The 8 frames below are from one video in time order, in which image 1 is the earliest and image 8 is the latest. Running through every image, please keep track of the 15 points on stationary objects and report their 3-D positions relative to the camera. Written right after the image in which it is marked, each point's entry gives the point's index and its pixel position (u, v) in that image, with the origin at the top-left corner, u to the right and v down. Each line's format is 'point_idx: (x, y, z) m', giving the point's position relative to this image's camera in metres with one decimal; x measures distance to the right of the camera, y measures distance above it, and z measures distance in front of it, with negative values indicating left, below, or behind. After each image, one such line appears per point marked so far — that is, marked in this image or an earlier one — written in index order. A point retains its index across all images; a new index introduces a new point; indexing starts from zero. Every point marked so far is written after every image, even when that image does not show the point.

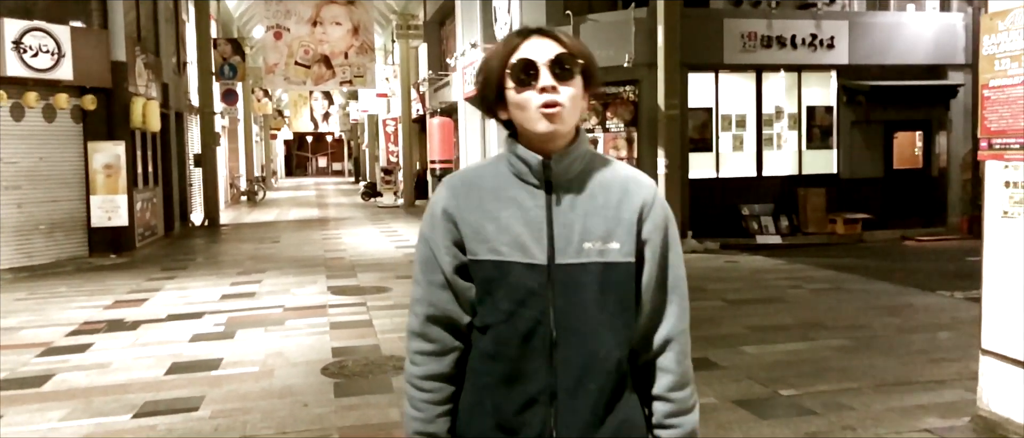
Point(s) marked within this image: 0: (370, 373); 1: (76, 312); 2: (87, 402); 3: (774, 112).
0: (-1.0, -1.1, +6.1) m
1: (-4.9, -1.0, +9.4) m
2: (-2.9, -1.3, +5.7) m
3: (+4.6, +1.9, +14.5) m
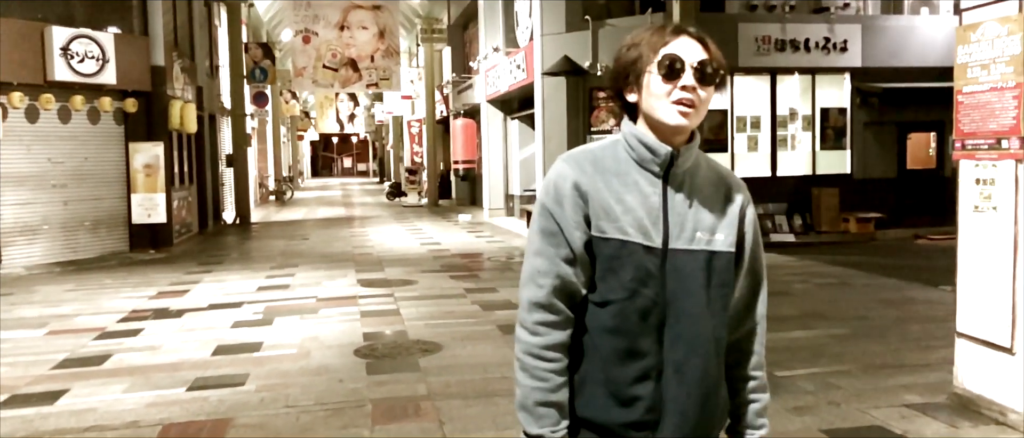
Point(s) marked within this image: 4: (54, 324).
0: (-0.9, -1.1, +6.6) m
1: (-4.7, -1.0, +10.1) m
2: (-2.8, -1.2, +6.3) m
3: (+5.0, +1.9, +14.9) m
4: (-4.8, -1.1, +8.7) m
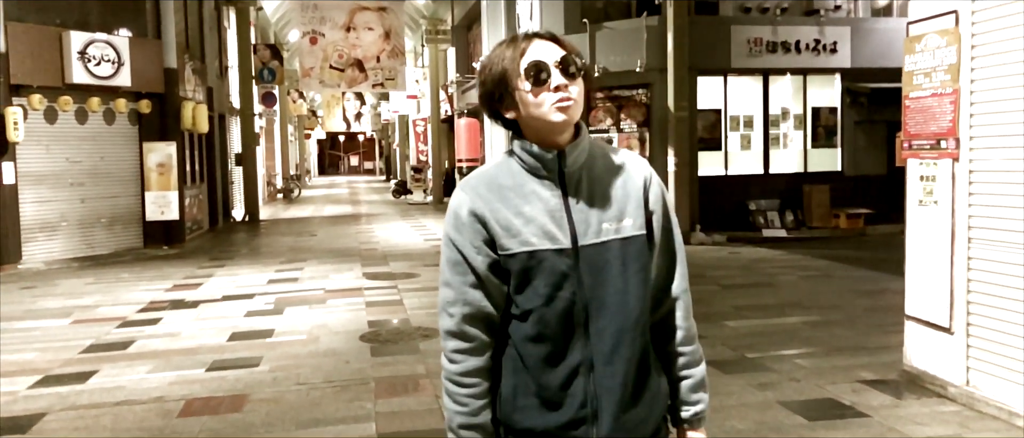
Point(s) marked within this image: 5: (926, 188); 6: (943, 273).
0: (-1.0, -1.0, +7.2) m
1: (-4.7, -0.9, +10.6) m
2: (-2.8, -1.2, +6.8) m
3: (+5.0, +2.0, +15.4) m
4: (-4.9, -1.1, +9.3) m
5: (+2.7, +0.2, +5.3) m
6: (+2.7, -0.3, +5.2) m
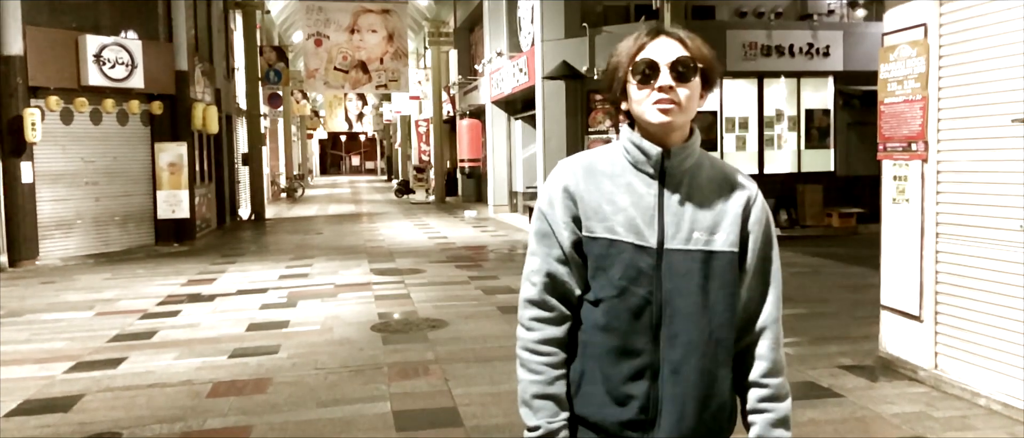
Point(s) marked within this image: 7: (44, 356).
0: (-0.9, -1.0, +7.6) m
1: (-4.7, -0.9, +11.1) m
2: (-2.8, -1.1, +7.3) m
3: (+5.0, +2.0, +15.8) m
4: (-4.8, -1.0, +9.7) m
5: (+2.7, +0.2, +5.7) m
6: (+2.7, -0.3, +5.6) m
7: (-4.1, -1.2, +7.2) m
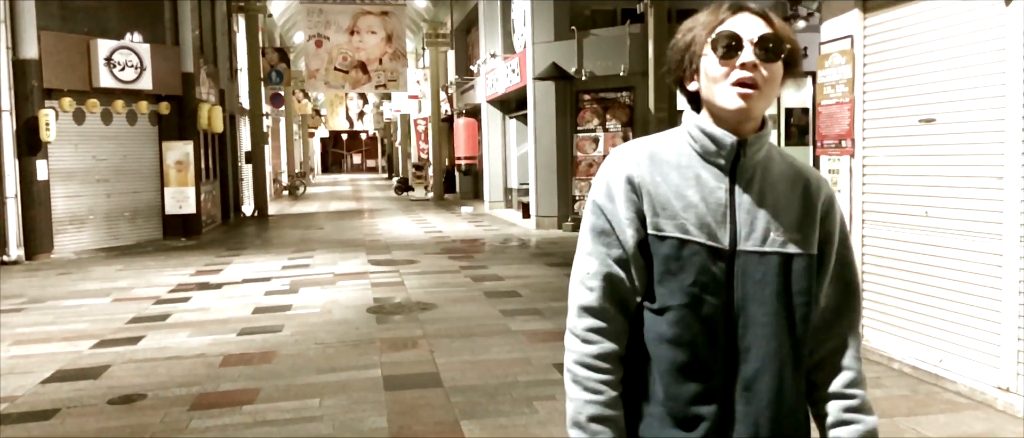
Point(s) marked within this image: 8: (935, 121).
0: (-1.1, -0.9, +8.3) m
1: (-4.9, -0.8, +11.8) m
2: (-3.0, -1.1, +8.0) m
3: (+4.9, +2.1, +16.5) m
4: (-5.0, -0.9, +10.4) m
5: (+2.5, +0.3, +6.5) m
6: (+2.5, -0.2, +6.4) m
7: (-4.2, -1.1, +7.9) m
8: (+2.8, +0.6, +5.4) m
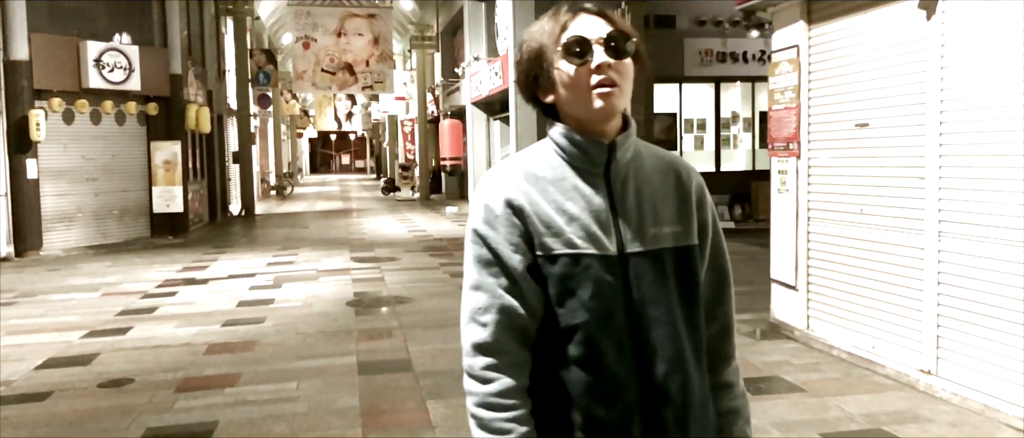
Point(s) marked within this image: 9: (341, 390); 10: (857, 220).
0: (-1.4, -0.9, +8.7) m
1: (-5.2, -0.8, +12.2) m
2: (-3.3, -1.0, +8.4) m
3: (+4.5, +2.1, +17.0) m
4: (-5.3, -0.9, +10.8) m
5: (+2.2, +0.3, +6.9) m
6: (+2.3, -0.2, +6.8) m
7: (-4.5, -1.1, +8.3) m
8: (+2.5, +0.7, +5.8) m
9: (-1.1, -1.1, +5.5) m
10: (+2.5, 0.0, +6.0) m
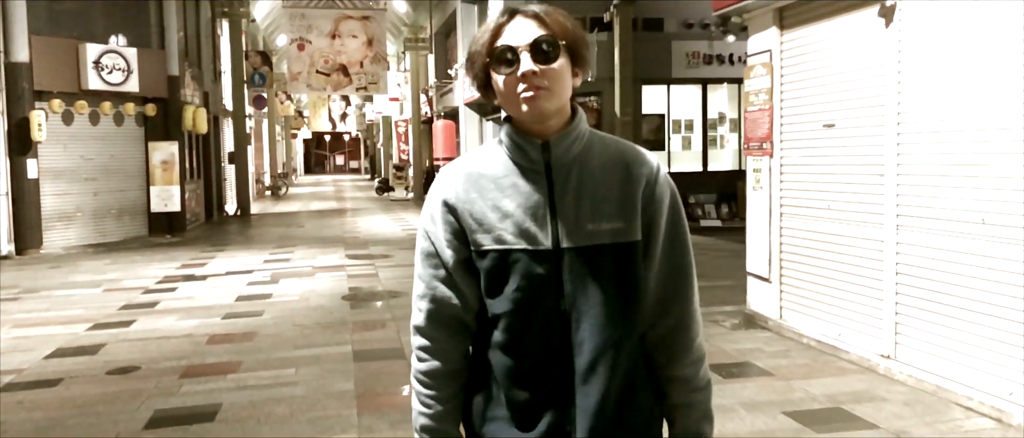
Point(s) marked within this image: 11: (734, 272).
0: (-1.5, -0.9, +9.0) m
1: (-5.3, -0.8, +12.5) m
2: (-3.4, -1.0, +8.7) m
3: (+4.3, +2.1, +17.4) m
4: (-5.4, -0.9, +11.1) m
5: (+2.1, +0.4, +7.3) m
6: (+2.2, -0.2, +7.1) m
7: (-4.6, -1.0, +8.6) m
8: (+2.4, +0.7, +6.2) m
9: (-1.2, -1.1, +5.9) m
10: (+2.4, 0.0, +6.4) m
11: (+2.9, -0.7, +10.7) m
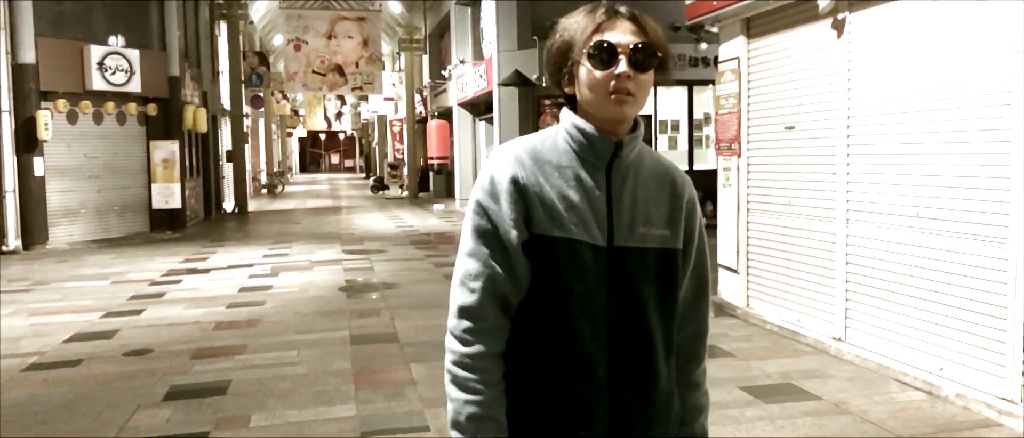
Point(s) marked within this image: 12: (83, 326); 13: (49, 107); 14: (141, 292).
0: (-1.6, -0.8, +9.6) m
1: (-5.5, -0.7, +13.0) m
2: (-3.5, -0.9, +9.2) m
3: (+4.1, +2.2, +17.9) m
4: (-5.6, -0.8, +11.6) m
5: (+2.0, +0.4, +7.8) m
6: (+2.1, -0.1, +7.7) m
7: (-4.8, -1.0, +9.1) m
8: (+2.3, +0.7, +6.7) m
9: (-1.4, -1.1, +6.4) m
10: (+2.3, +0.1, +6.9) m
11: (+2.7, -0.6, +11.2) m
12: (-4.2, -1.0, +8.1) m
13: (-8.7, +2.1, +15.6) m
14: (-4.6, -0.9, +10.2) m
